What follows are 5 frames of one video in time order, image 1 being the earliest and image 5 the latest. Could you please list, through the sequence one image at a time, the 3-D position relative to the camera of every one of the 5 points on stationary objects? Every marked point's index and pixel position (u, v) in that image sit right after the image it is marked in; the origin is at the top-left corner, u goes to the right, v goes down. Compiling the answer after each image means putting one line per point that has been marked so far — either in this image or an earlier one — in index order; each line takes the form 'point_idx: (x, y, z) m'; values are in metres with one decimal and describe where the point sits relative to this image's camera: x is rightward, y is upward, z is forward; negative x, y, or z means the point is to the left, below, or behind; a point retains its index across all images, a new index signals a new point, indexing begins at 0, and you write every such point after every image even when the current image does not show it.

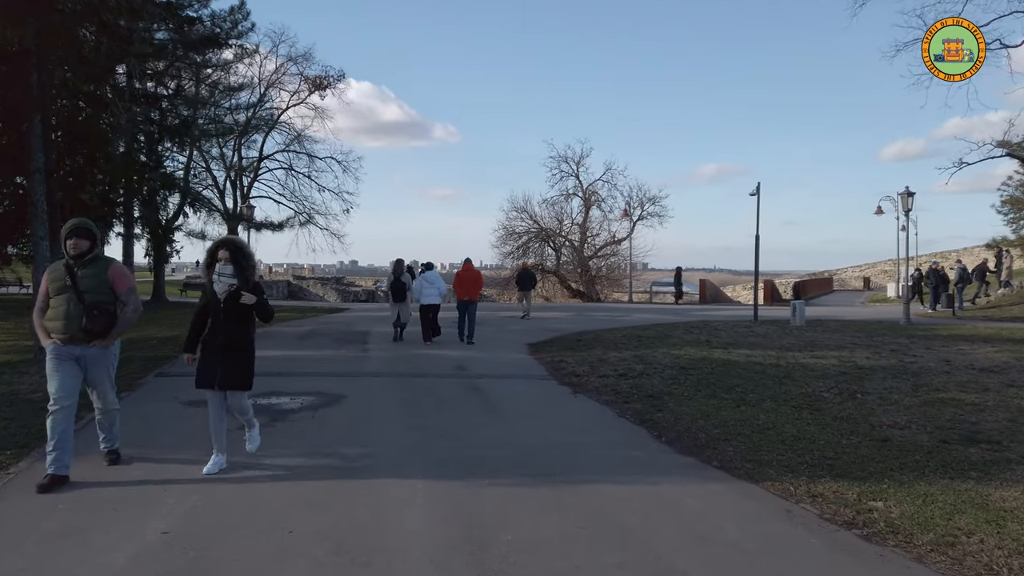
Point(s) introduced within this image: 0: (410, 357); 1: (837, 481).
0: (-2.2, -1.5, +15.0) m
1: (+3.0, -1.8, +6.5) m
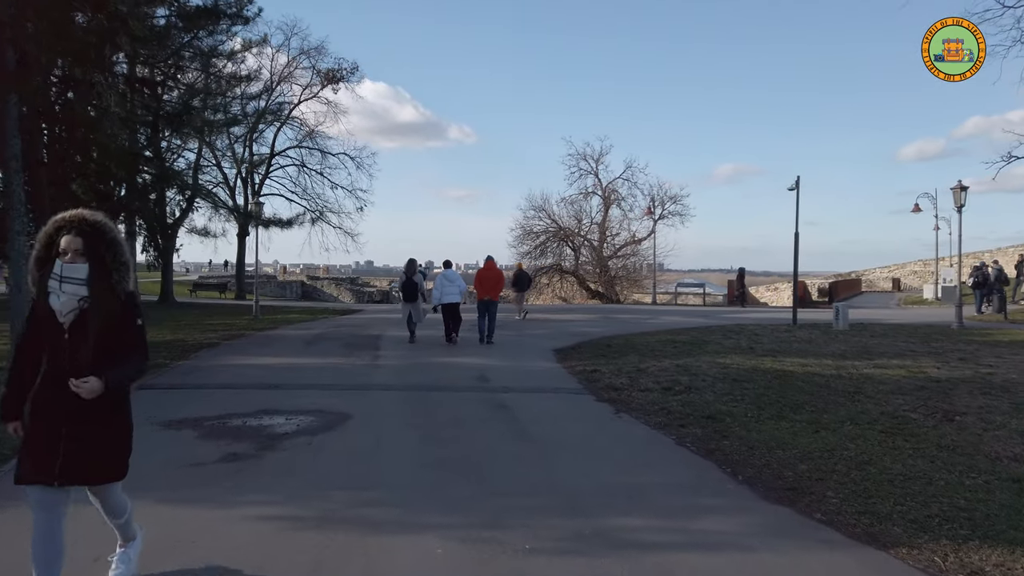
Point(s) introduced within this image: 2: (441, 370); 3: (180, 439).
0: (-1.7, -1.5, +13.5) m
1: (+3.3, -1.8, +4.9) m
2: (-1.3, -1.5, +12.9) m
3: (-3.5, -1.6, +7.6) m
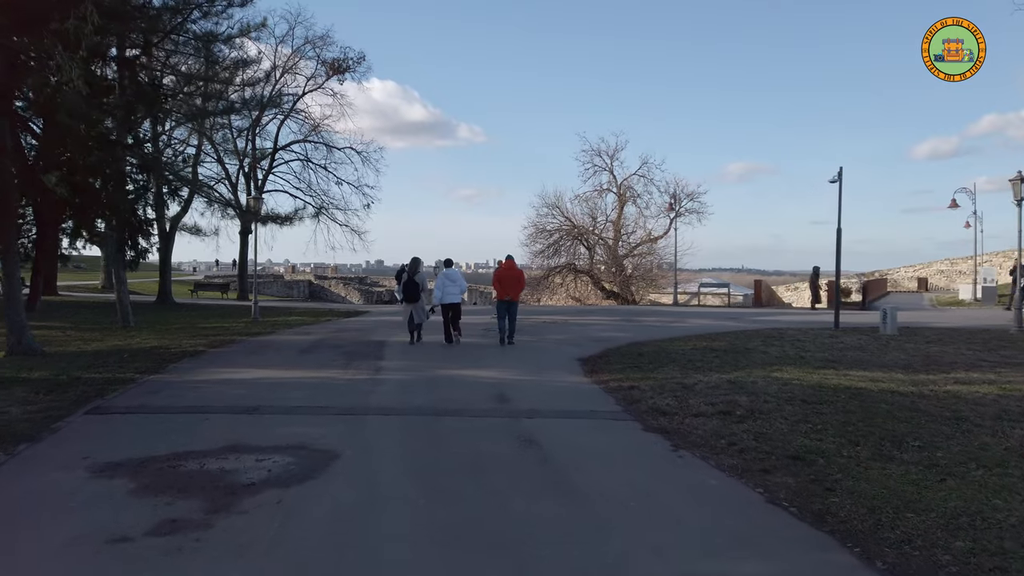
0: (-1.3, -1.5, +11.7) m
1: (+3.6, -1.8, +3.0) m
2: (-0.9, -1.5, +11.0) m
3: (-3.2, -1.7, +5.7) m
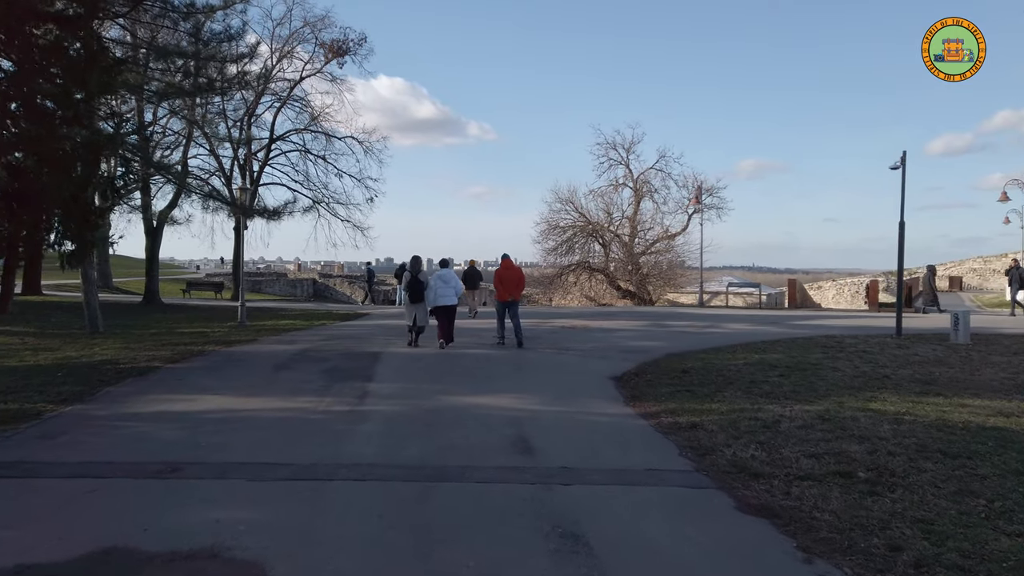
0: (-1.0, -1.6, +9.0) m
1: (+3.8, -1.9, +0.2) m
2: (-0.7, -1.6, +8.3) m
3: (-3.0, -1.8, +3.1) m
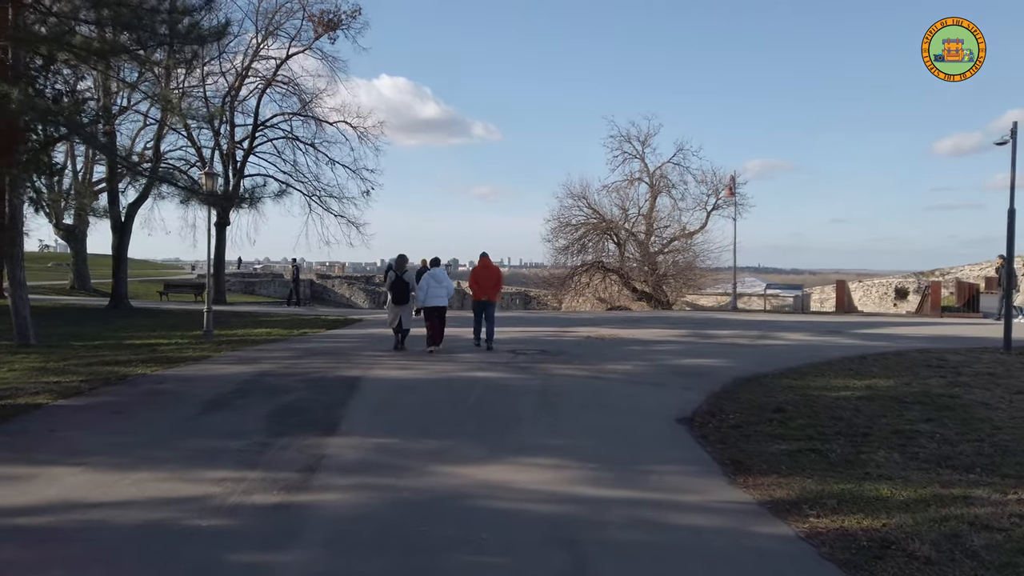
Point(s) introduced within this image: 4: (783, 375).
0: (-0.7, -1.7, +5.2) m
1: (+4.0, -2.0, -3.5) m
2: (-0.3, -1.7, +4.6) m
3: (-2.8, -1.8, -0.6) m
4: (+4.8, -1.5, +12.2) m
